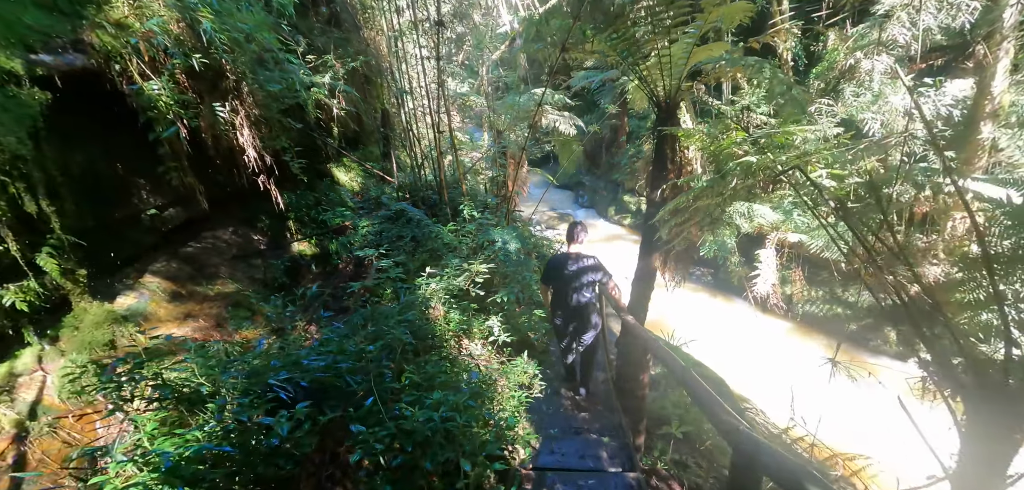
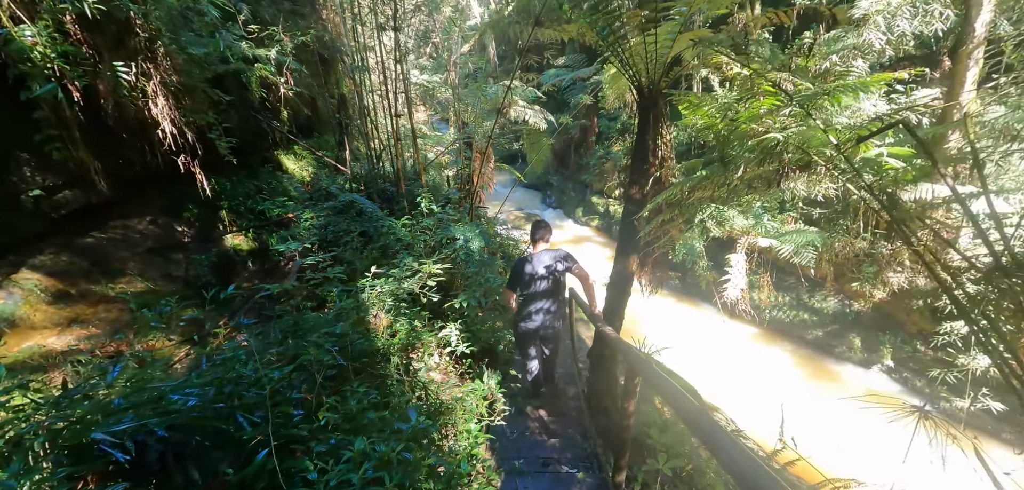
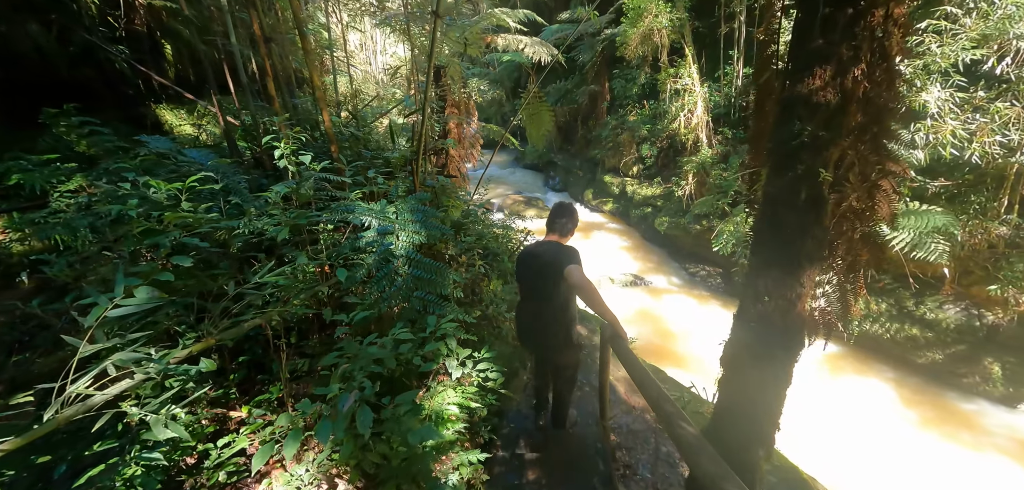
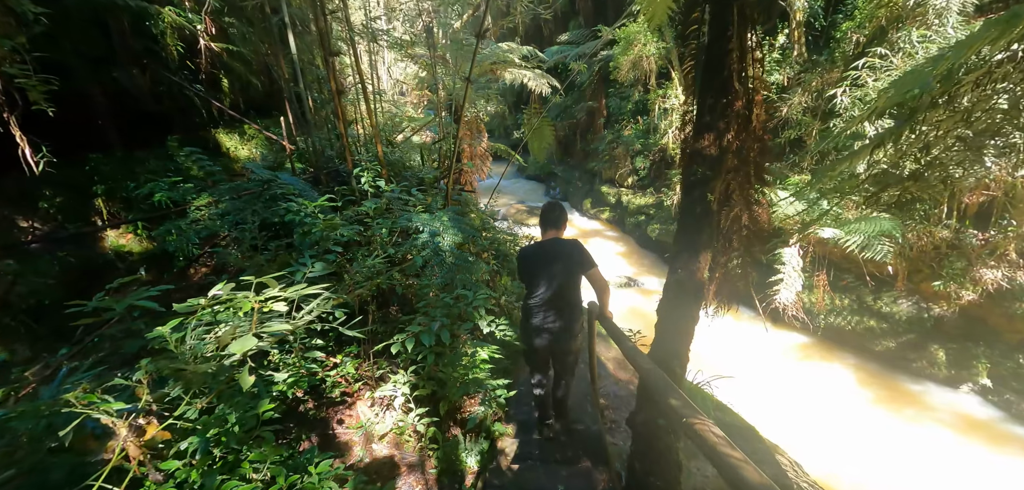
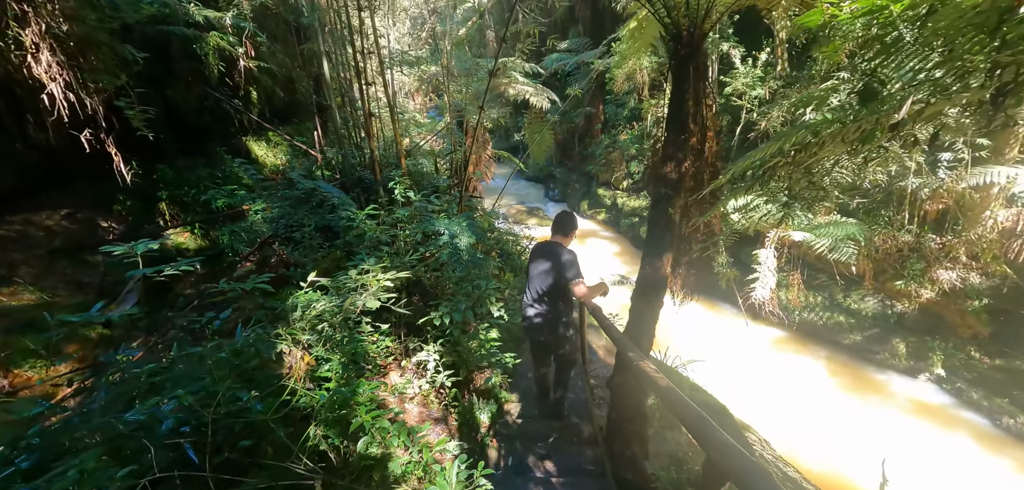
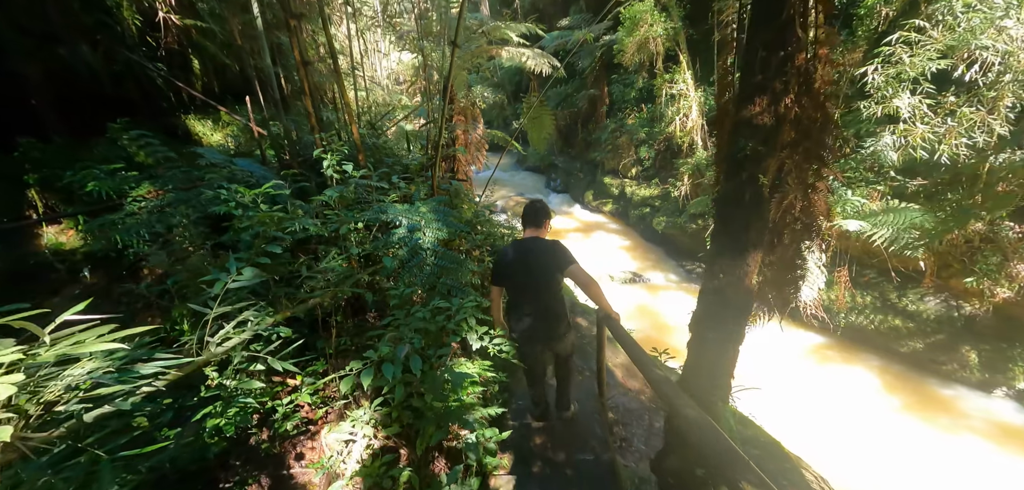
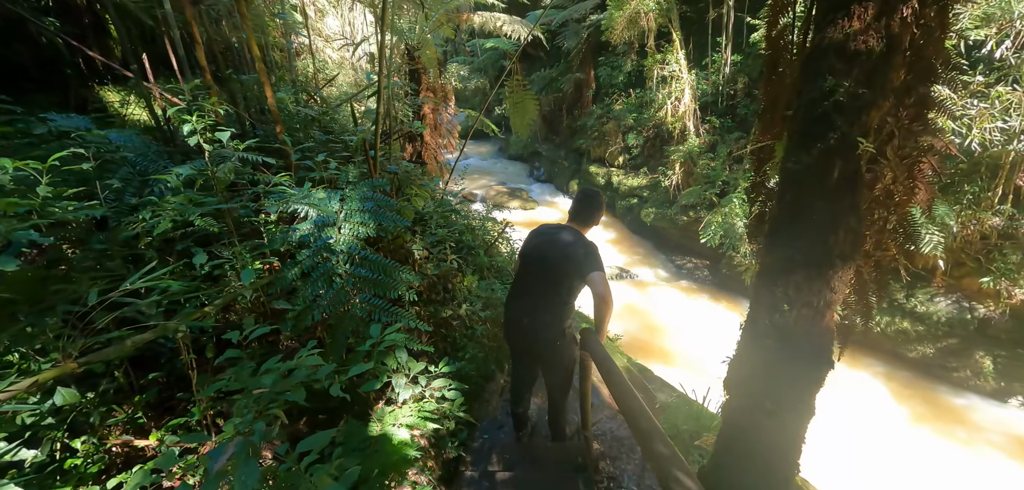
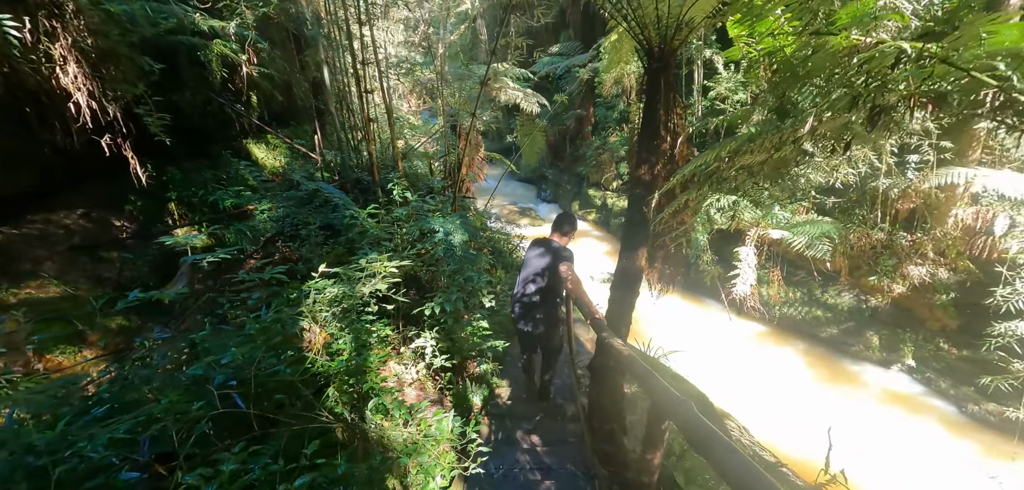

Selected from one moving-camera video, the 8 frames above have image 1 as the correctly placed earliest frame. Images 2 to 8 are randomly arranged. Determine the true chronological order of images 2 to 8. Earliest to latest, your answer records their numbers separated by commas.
2, 8, 5, 4, 6, 3, 7
